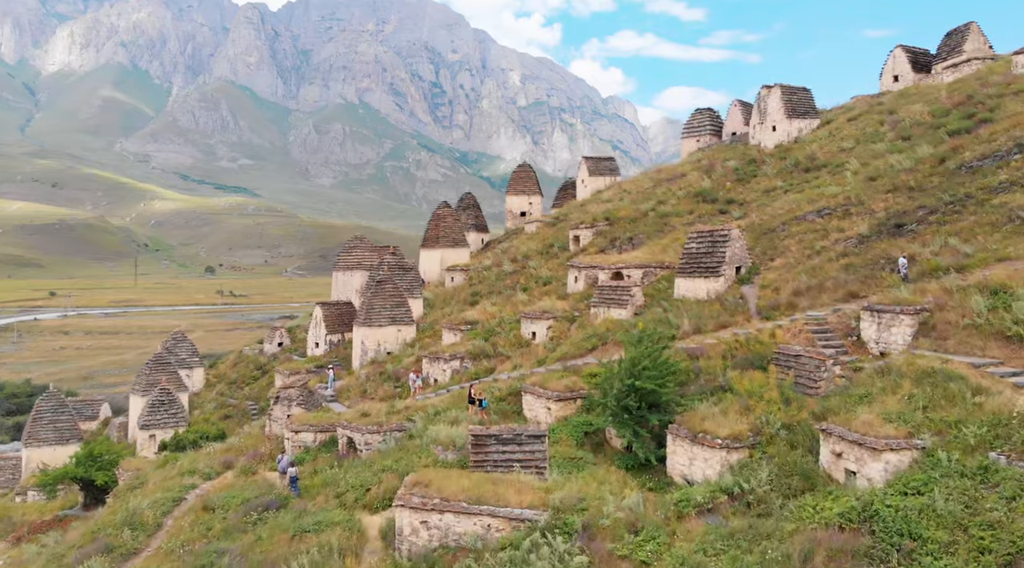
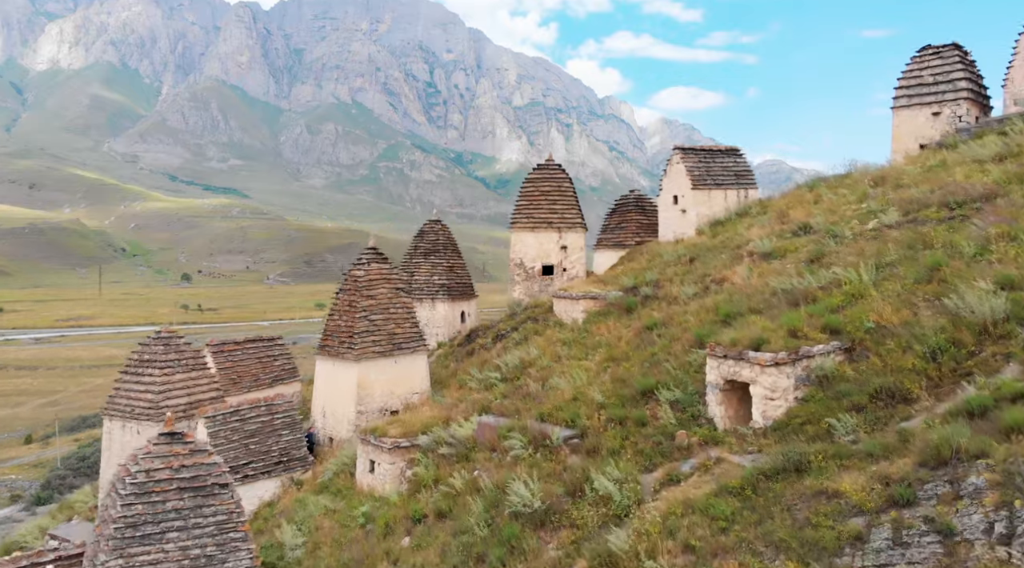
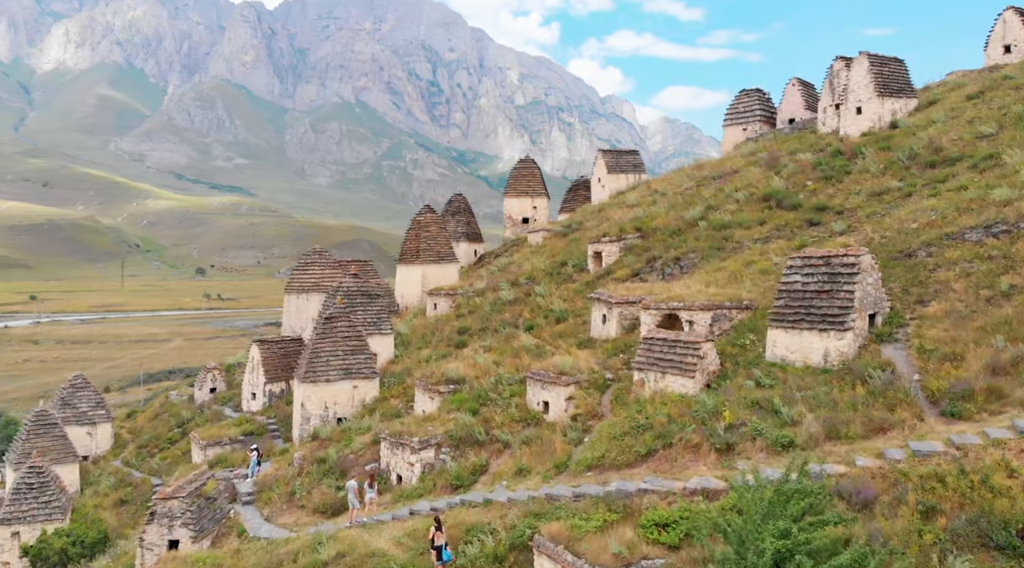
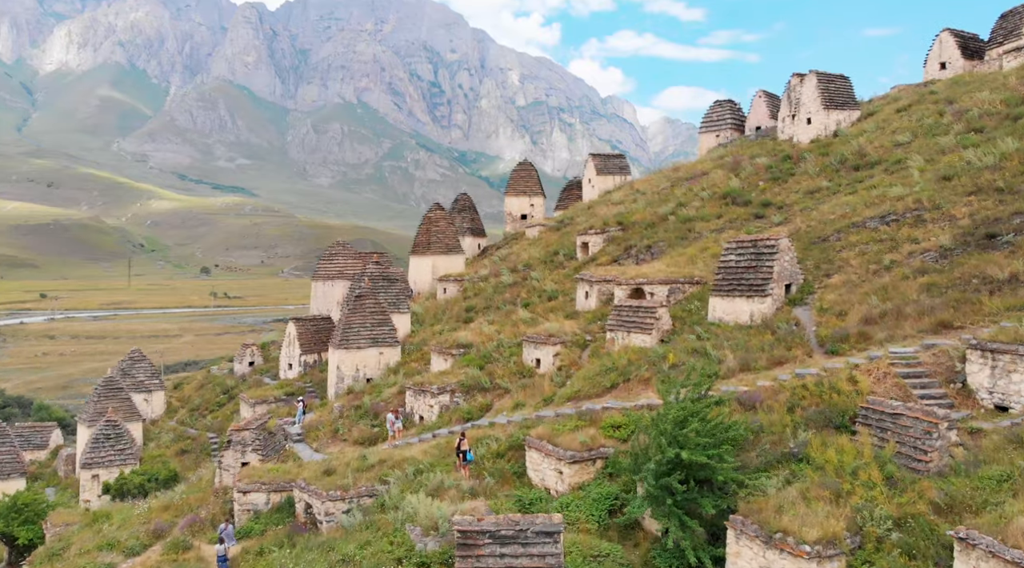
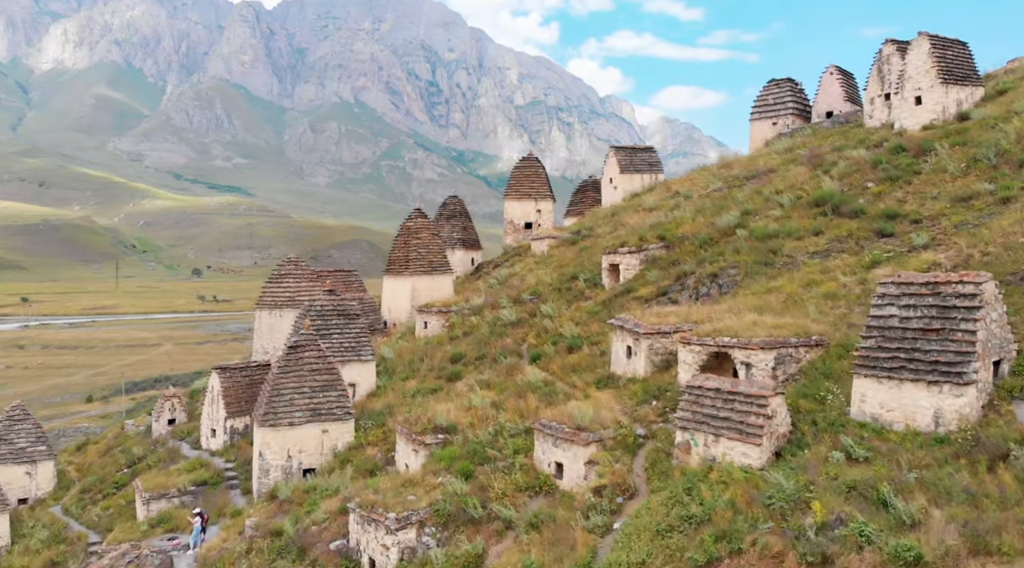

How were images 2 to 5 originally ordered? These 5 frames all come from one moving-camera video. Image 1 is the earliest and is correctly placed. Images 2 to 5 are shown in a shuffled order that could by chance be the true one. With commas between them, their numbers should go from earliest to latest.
4, 3, 5, 2
